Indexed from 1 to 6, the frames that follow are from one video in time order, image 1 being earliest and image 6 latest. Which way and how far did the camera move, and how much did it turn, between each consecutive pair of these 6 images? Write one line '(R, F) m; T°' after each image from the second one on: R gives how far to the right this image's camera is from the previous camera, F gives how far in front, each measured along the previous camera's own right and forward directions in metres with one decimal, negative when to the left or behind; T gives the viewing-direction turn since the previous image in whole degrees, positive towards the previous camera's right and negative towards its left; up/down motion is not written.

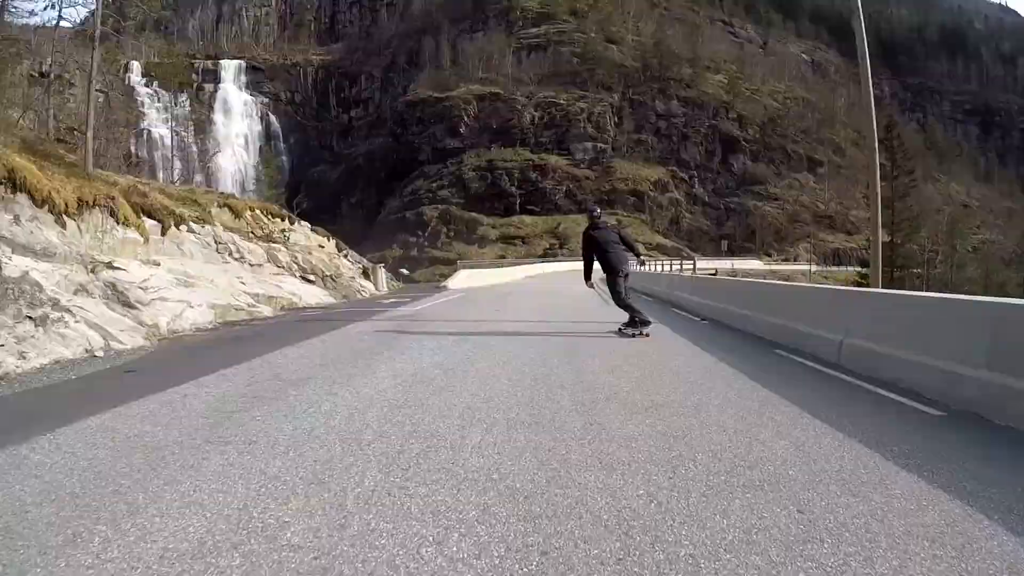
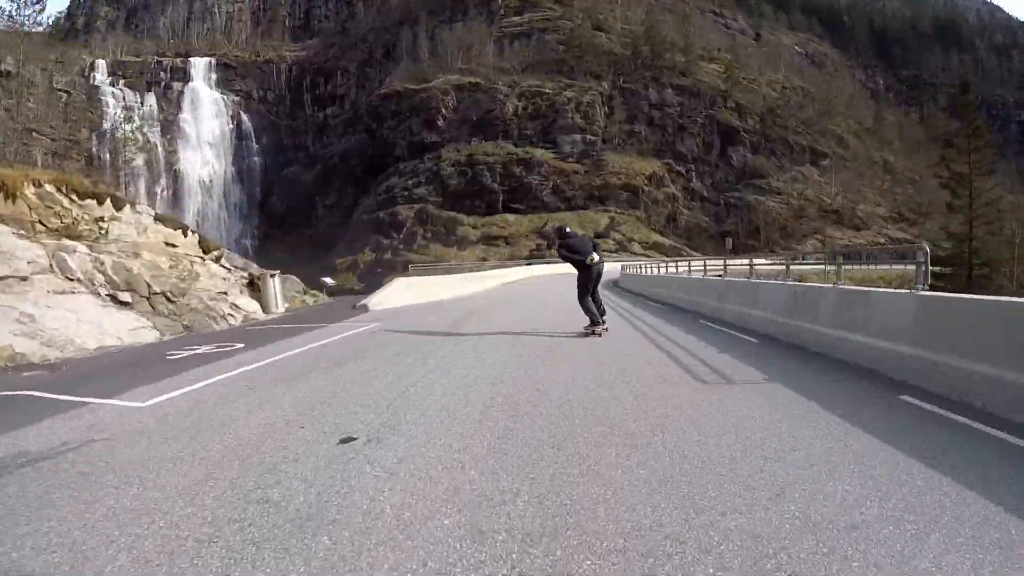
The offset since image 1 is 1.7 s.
(+0.3, +6.7) m; +1°
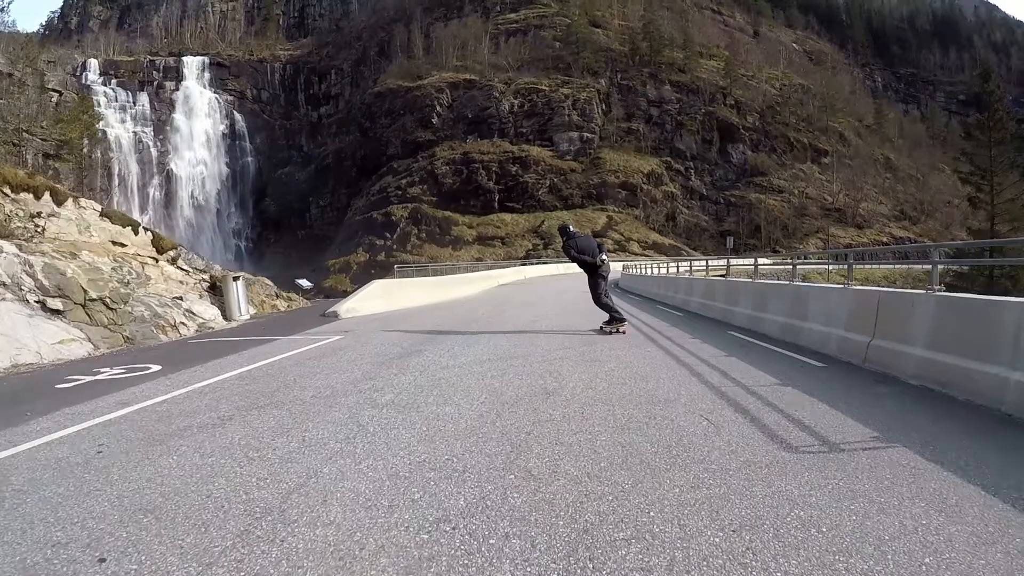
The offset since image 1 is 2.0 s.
(+0.1, +1.3) m; 0°
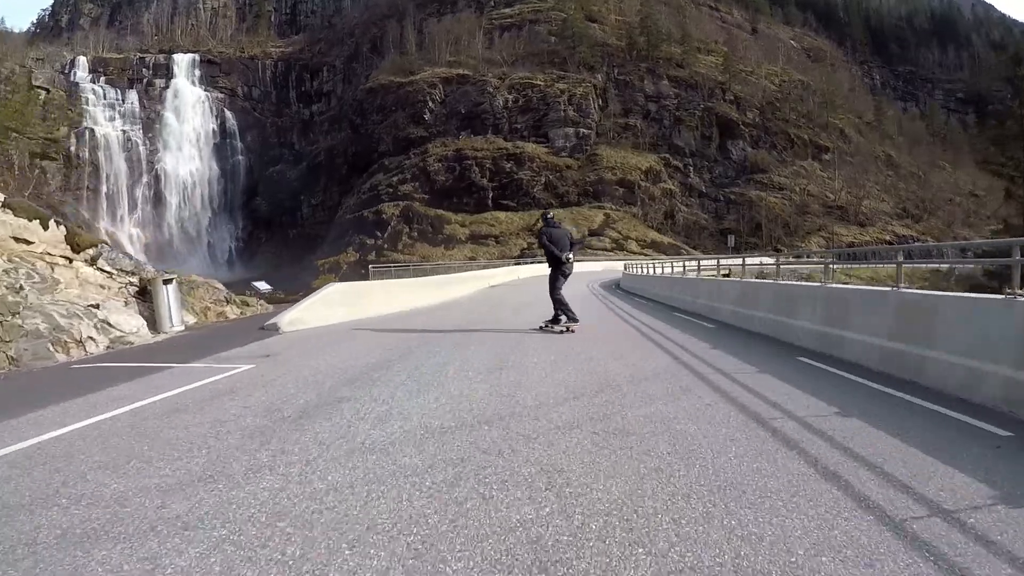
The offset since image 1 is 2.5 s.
(+0.1, +1.7) m; 0°
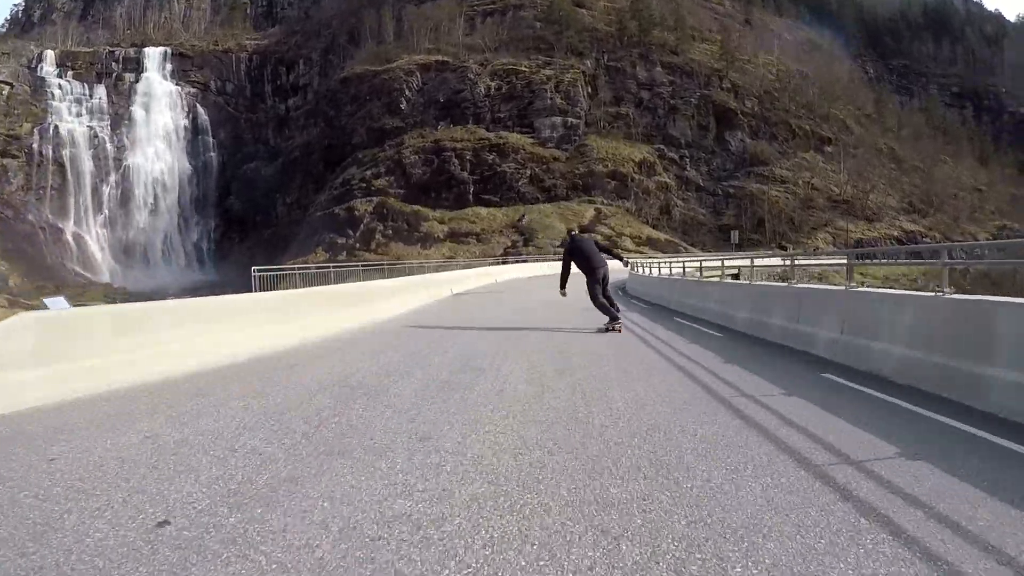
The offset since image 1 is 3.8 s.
(+0.2, +4.2) m; +1°
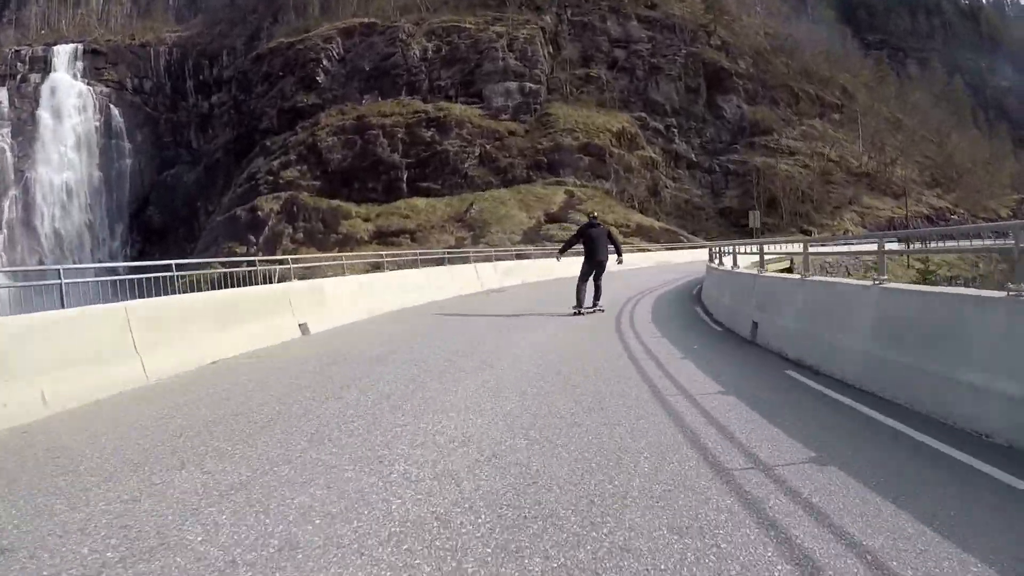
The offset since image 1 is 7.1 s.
(+0.9, +10.5) m; +2°
